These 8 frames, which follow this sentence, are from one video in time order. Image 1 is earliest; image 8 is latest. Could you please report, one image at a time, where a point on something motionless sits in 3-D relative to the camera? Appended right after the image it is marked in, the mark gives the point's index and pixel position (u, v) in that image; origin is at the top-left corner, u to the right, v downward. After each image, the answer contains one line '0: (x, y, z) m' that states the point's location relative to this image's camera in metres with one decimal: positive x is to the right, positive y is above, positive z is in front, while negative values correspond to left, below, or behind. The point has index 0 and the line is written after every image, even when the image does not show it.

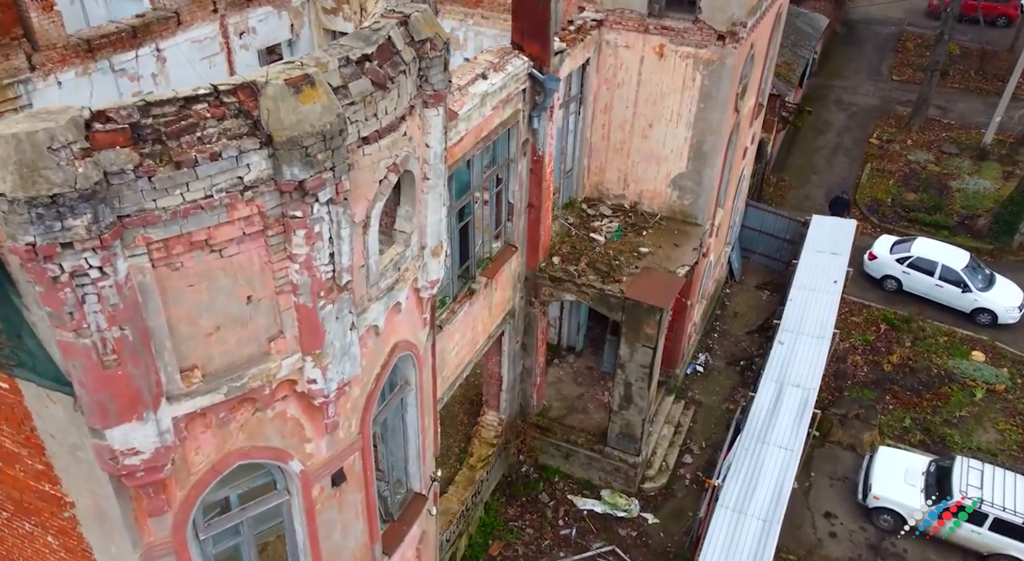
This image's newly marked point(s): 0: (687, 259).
0: (+2.5, +0.3, +12.8) m
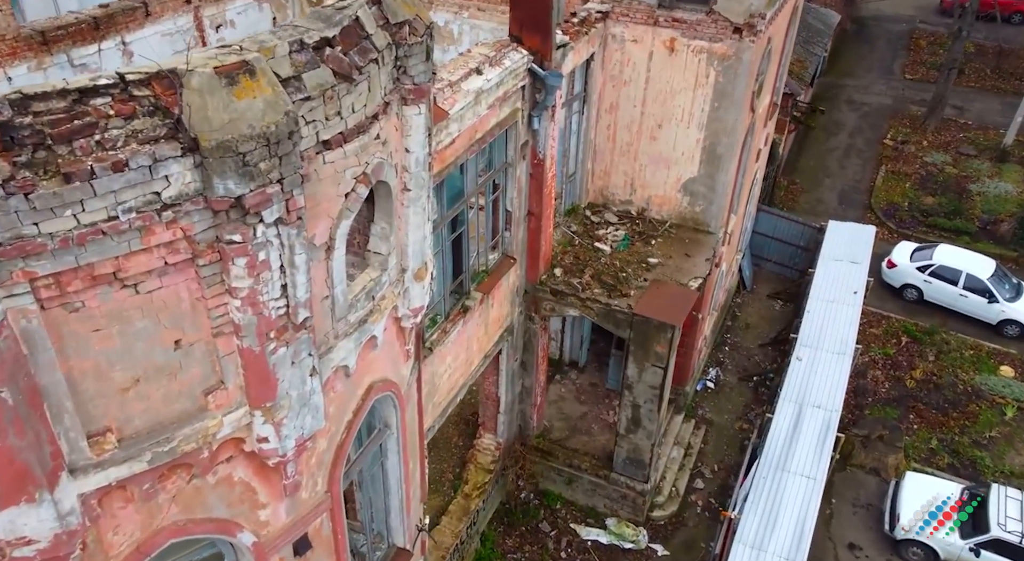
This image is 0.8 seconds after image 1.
0: (+2.5, +0.1, +11.8) m
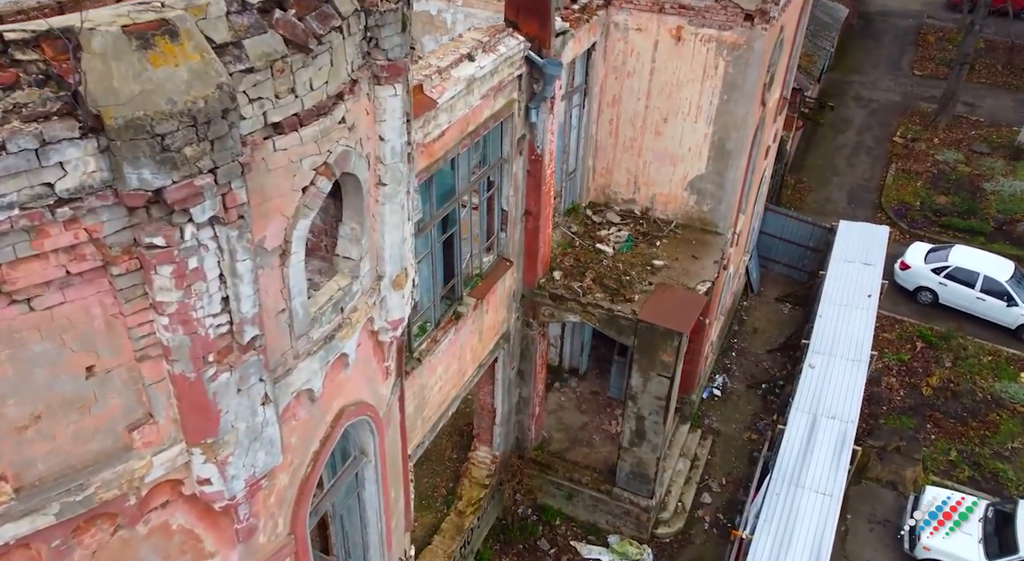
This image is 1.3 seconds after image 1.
0: (+2.5, +0.1, +11.1) m
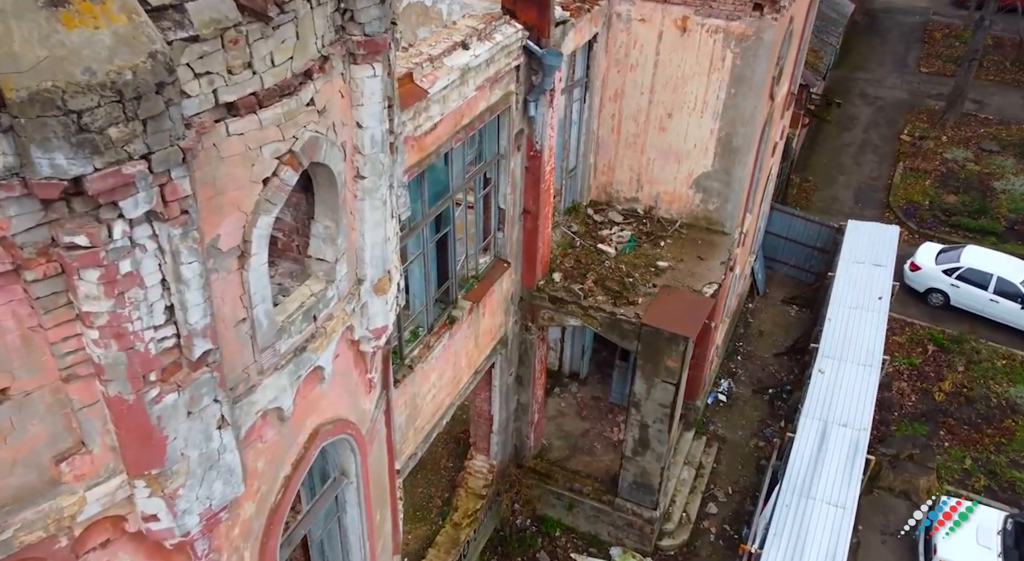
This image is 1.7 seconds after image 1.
0: (+2.4, +0.1, +10.6) m
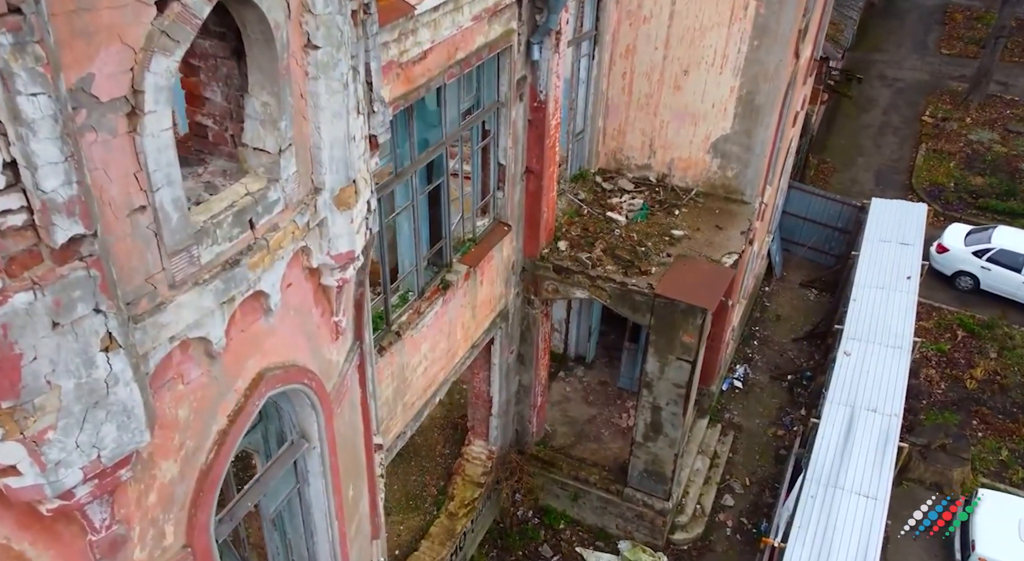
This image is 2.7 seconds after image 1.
0: (+2.5, +0.4, +9.8) m
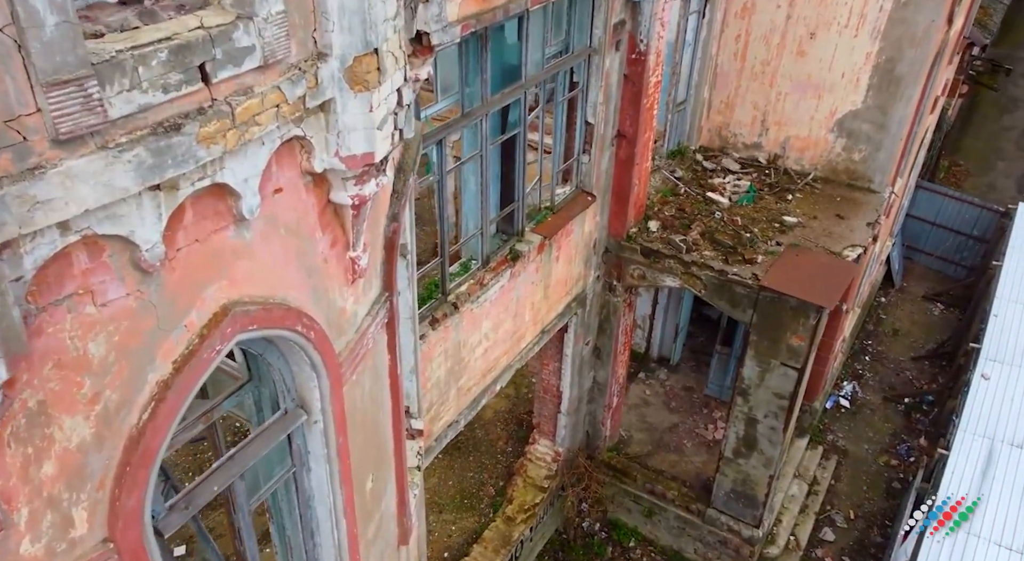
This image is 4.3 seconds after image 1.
0: (+3.3, +0.4, +8.4) m
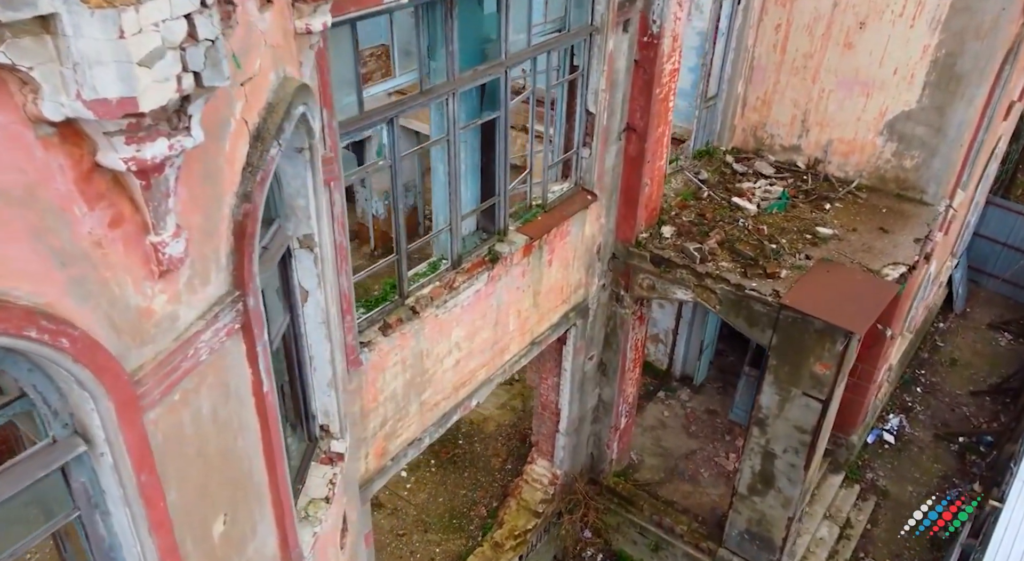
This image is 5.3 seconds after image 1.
0: (+3.2, +0.2, +7.4) m
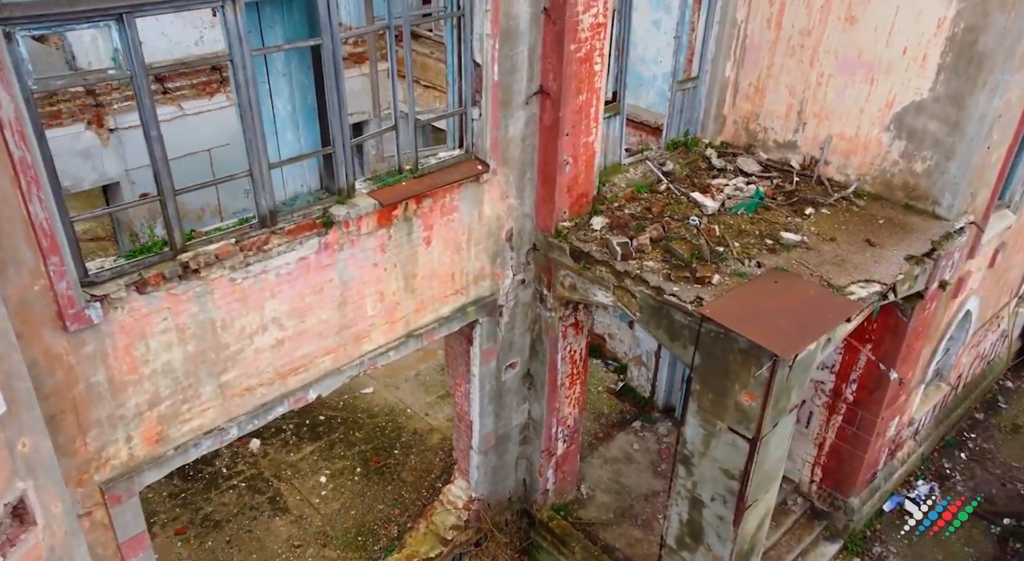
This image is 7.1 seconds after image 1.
0: (+2.5, +0.1, +6.0) m
